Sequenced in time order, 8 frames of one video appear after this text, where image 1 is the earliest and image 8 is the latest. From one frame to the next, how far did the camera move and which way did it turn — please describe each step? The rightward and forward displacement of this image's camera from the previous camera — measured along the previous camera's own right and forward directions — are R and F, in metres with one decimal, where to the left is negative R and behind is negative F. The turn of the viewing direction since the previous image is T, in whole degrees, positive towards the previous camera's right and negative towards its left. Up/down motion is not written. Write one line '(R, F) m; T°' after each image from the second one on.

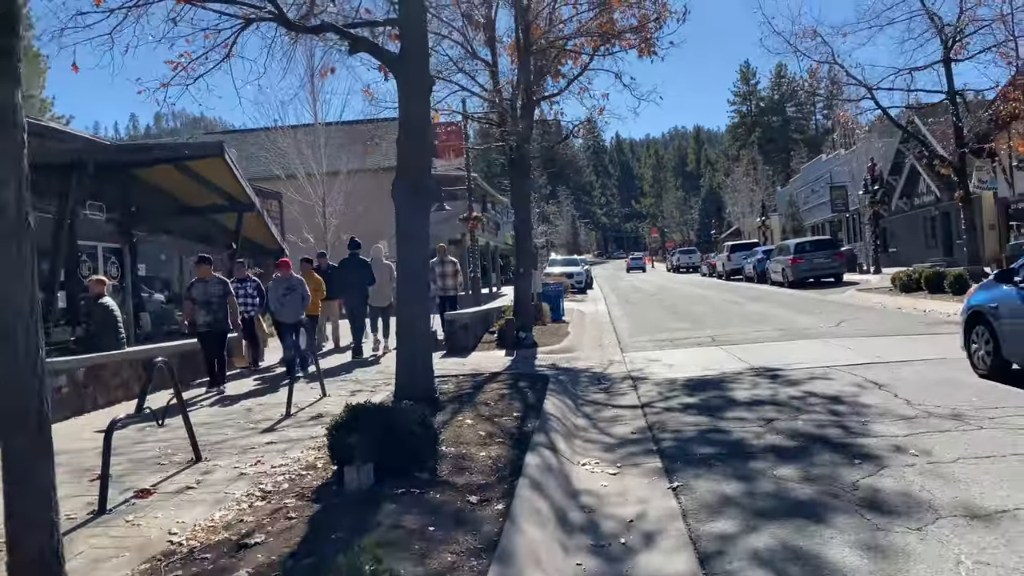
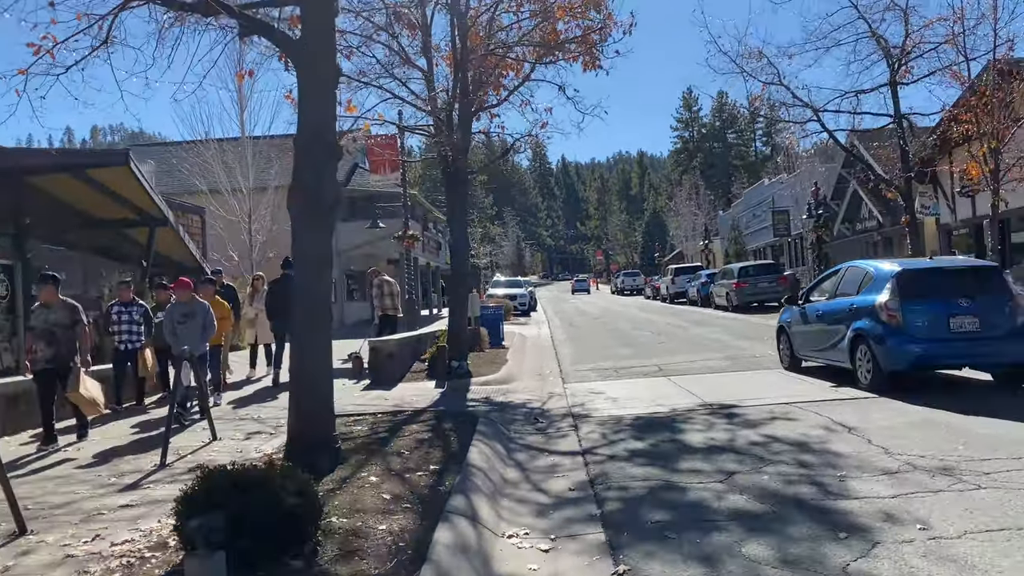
(+0.2, +1.3) m; +4°
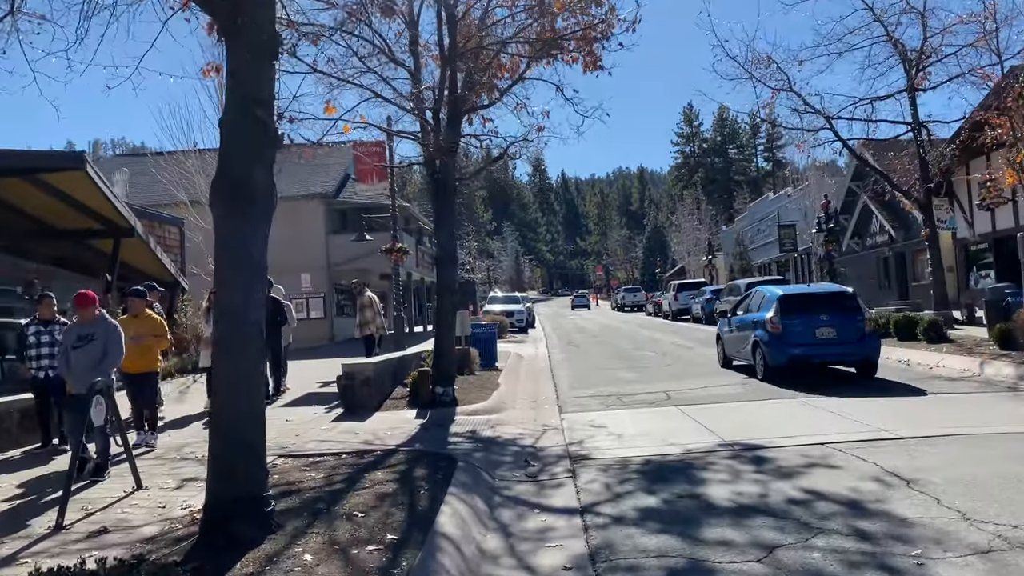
(+0.1, +1.4) m; 0°
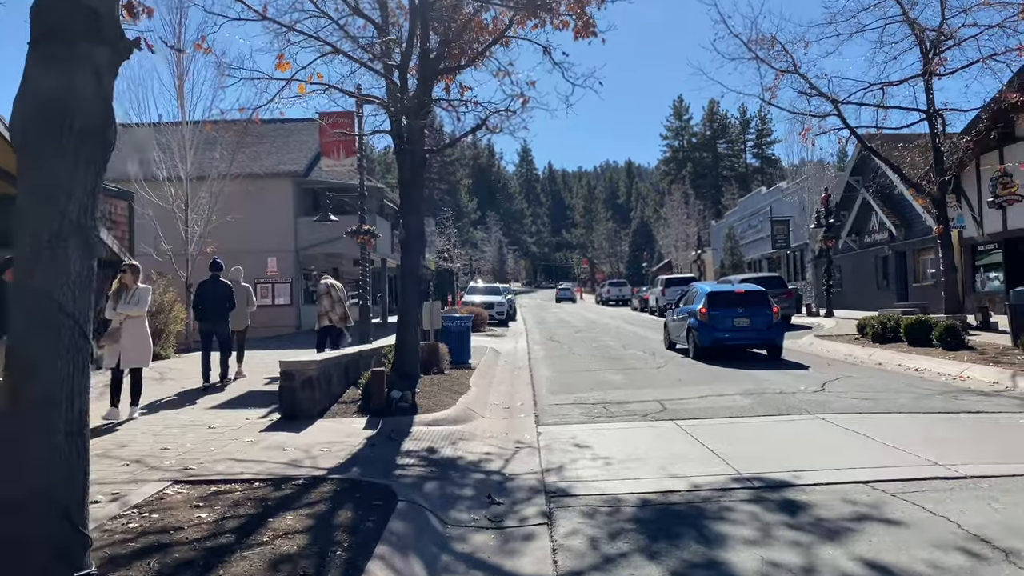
(+0.2, +1.8) m; +1°
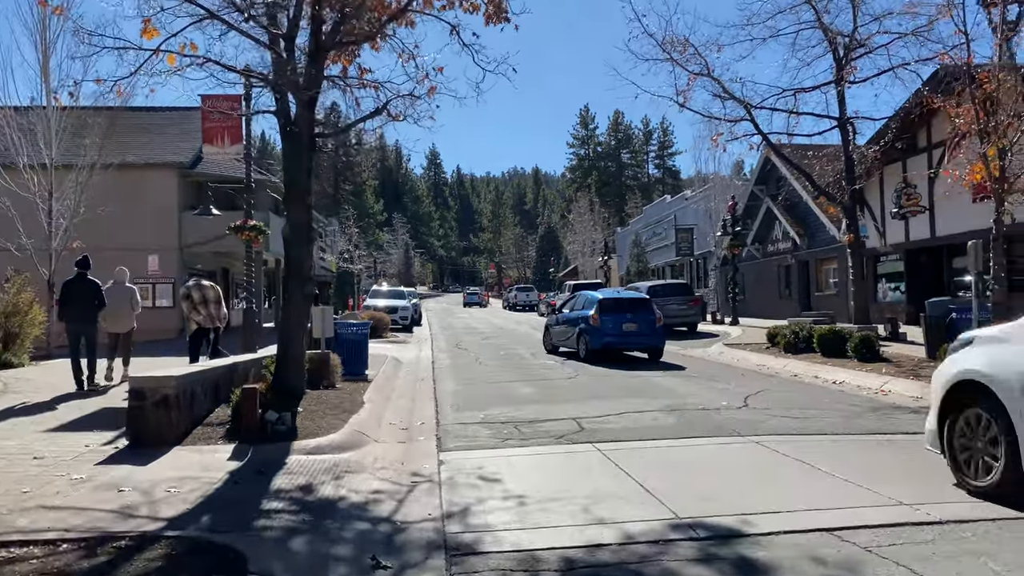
(+0.1, +1.3) m; +6°
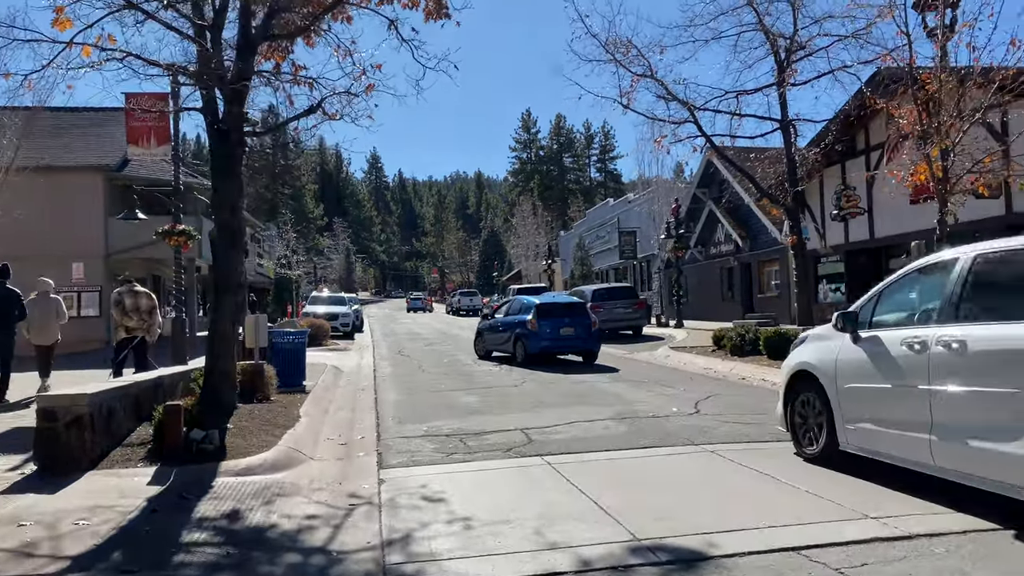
(0.0, +0.5) m; +4°
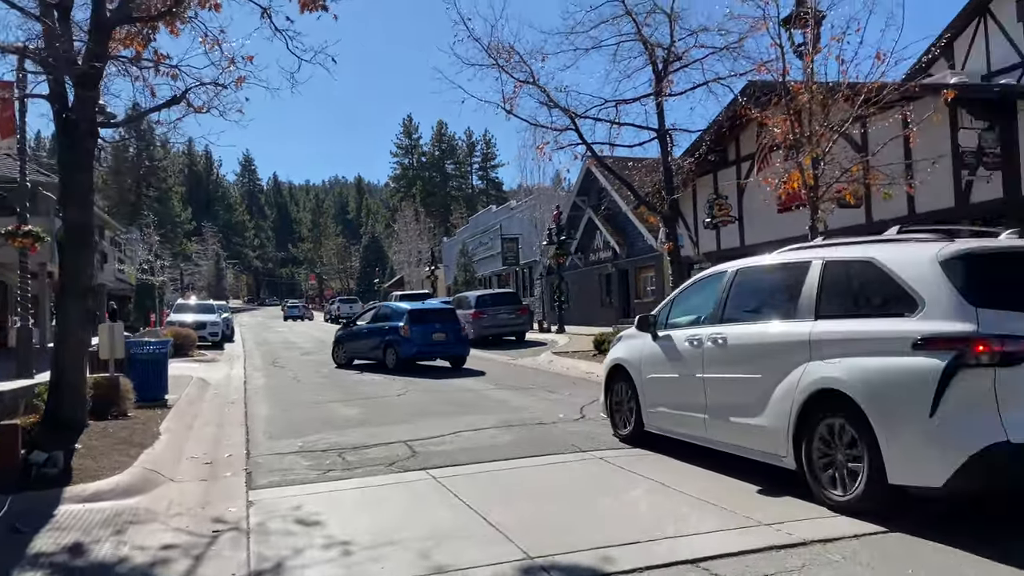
(0.0, +0.4) m; +8°
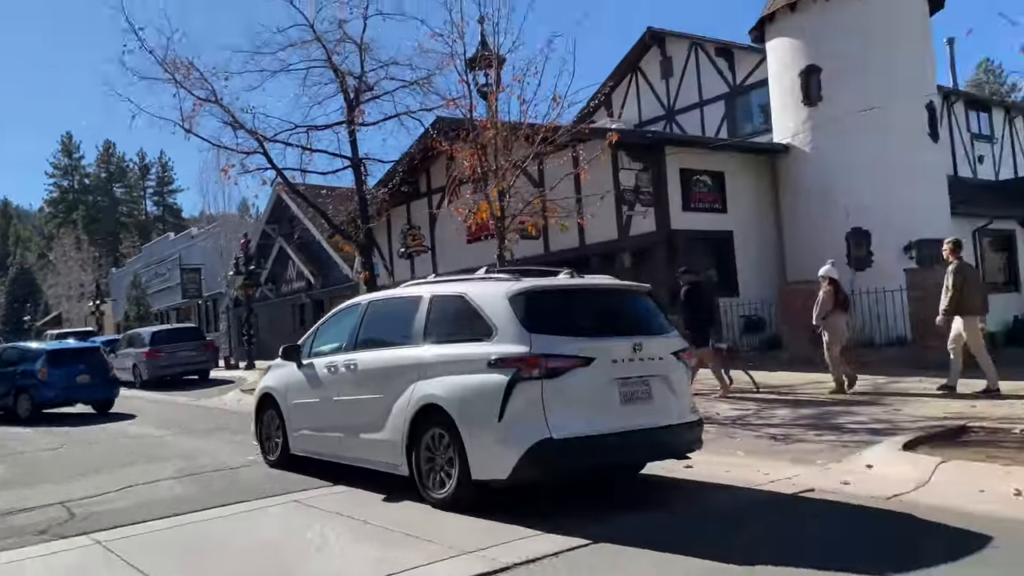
(0.0, +0.3) m; +21°
